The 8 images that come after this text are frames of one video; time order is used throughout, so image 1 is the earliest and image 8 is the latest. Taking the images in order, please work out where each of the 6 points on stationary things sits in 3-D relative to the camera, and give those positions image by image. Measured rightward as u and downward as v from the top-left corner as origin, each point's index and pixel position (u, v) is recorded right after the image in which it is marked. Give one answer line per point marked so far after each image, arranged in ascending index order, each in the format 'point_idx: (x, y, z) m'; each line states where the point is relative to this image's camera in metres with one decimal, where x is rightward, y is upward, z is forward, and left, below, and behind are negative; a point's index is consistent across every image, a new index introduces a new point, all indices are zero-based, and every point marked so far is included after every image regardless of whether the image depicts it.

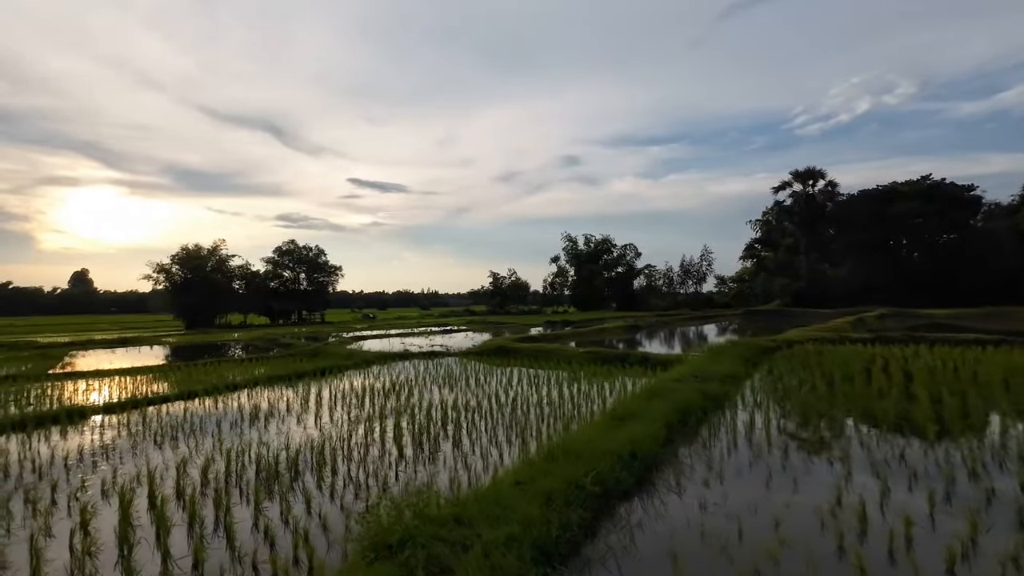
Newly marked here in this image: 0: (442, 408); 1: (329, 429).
0: (-1.5, -2.5, +10.3) m
1: (-3.4, -2.6, +9.0) m
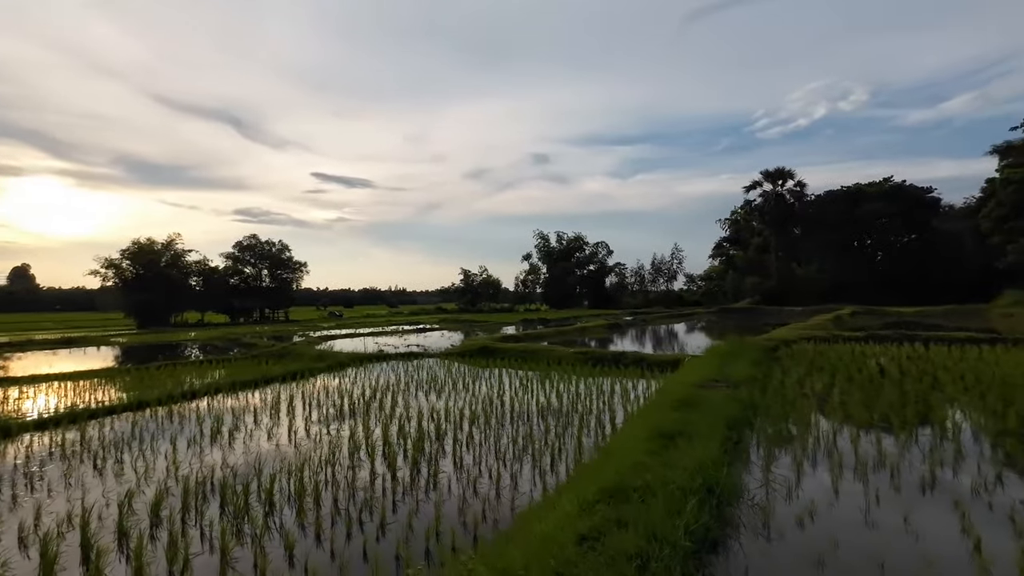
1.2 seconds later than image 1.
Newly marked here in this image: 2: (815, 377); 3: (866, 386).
0: (-1.5, -2.4, +9.2) m
1: (-3.3, -2.5, +7.8) m
2: (+5.7, -1.7, +9.1) m
3: (+6.0, -1.7, +8.3) m
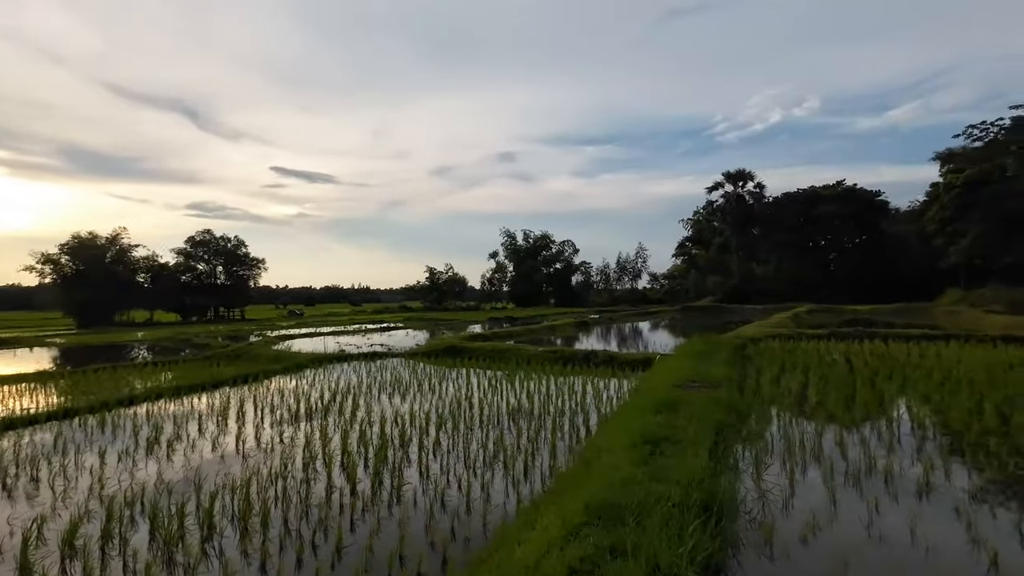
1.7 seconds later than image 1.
0: (-2.0, -2.4, +8.7) m
1: (-3.8, -2.5, +7.1) m
2: (+5.1, -1.7, +9.1) m
3: (+5.5, -1.7, +8.2) m
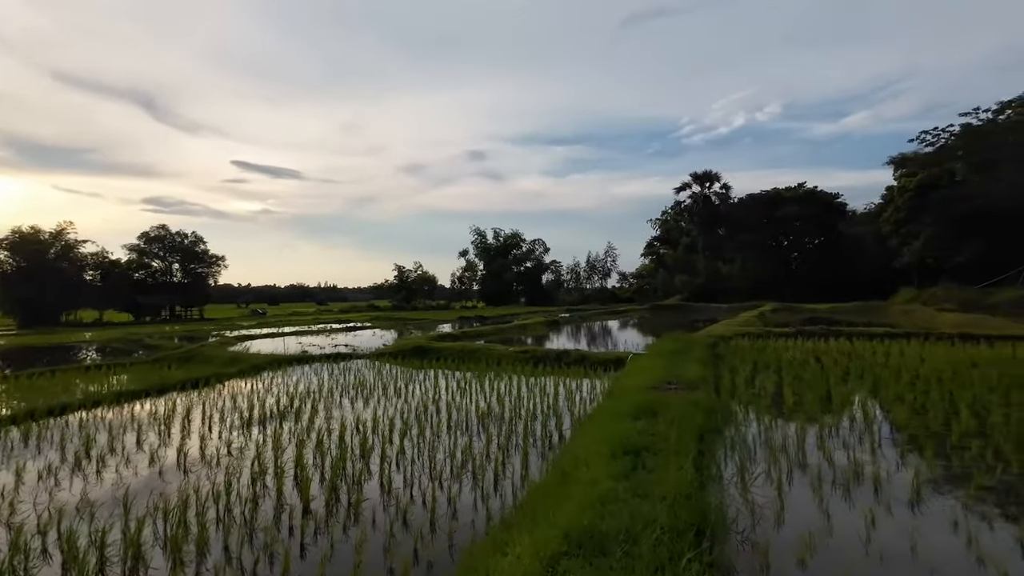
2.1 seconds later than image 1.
0: (-2.5, -2.3, +8.1) m
1: (-4.2, -2.4, +6.5) m
2: (+4.6, -1.6, +8.9) m
3: (+5.0, -1.6, +8.1) m
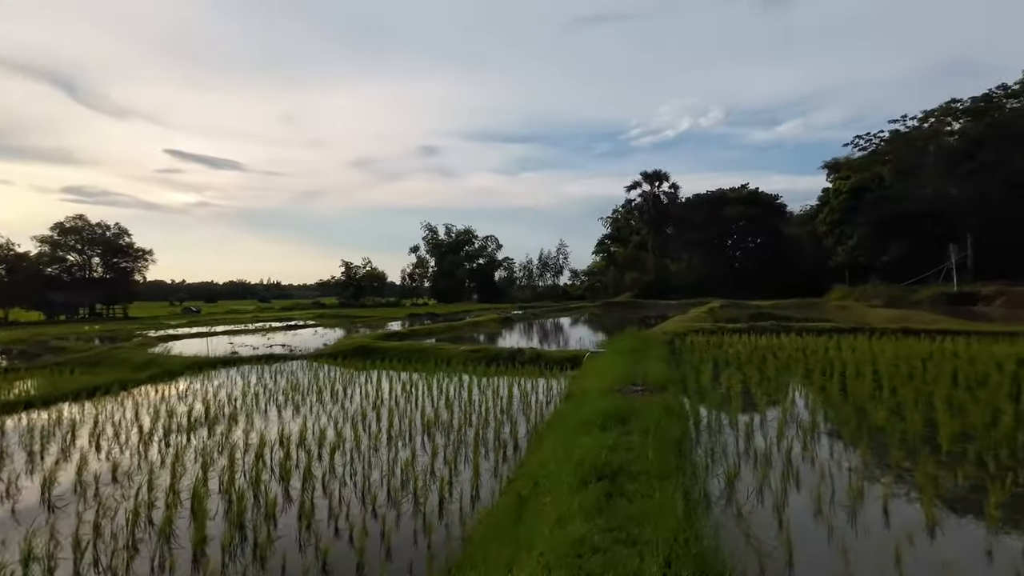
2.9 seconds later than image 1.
0: (-3.3, -2.2, +7.0) m
1: (-4.7, -2.3, +5.2) m
2: (+3.7, -1.5, +8.5) m
3: (+4.2, -1.5, +7.7) m
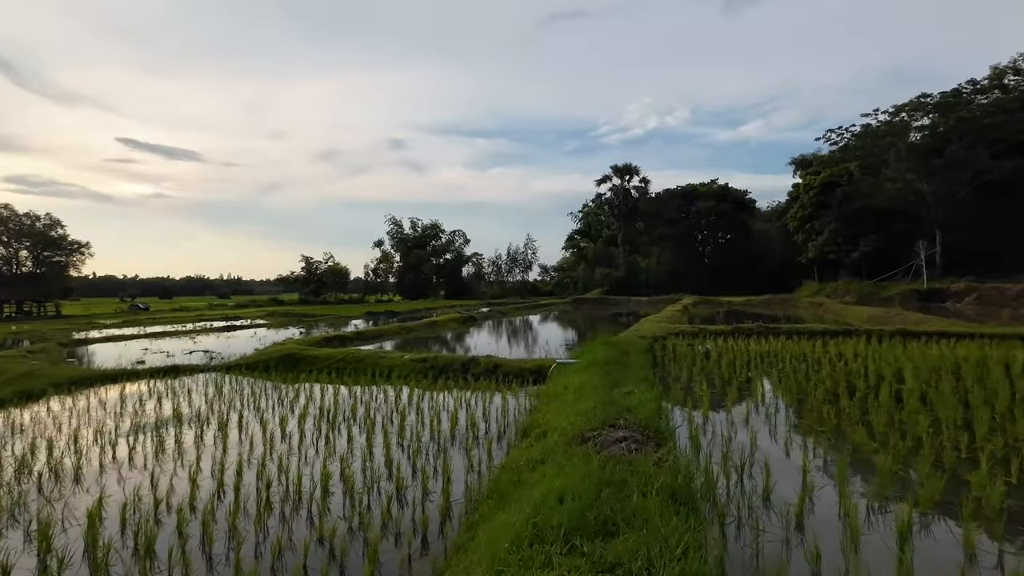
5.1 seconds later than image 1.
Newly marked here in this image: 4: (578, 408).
0: (-4.0, -2.2, +4.6) m
1: (-5.3, -2.3, +2.7) m
2: (+2.9, -1.5, +6.5) m
3: (+3.5, -1.5, +5.8) m
4: (+0.7, -1.4, +5.8) m
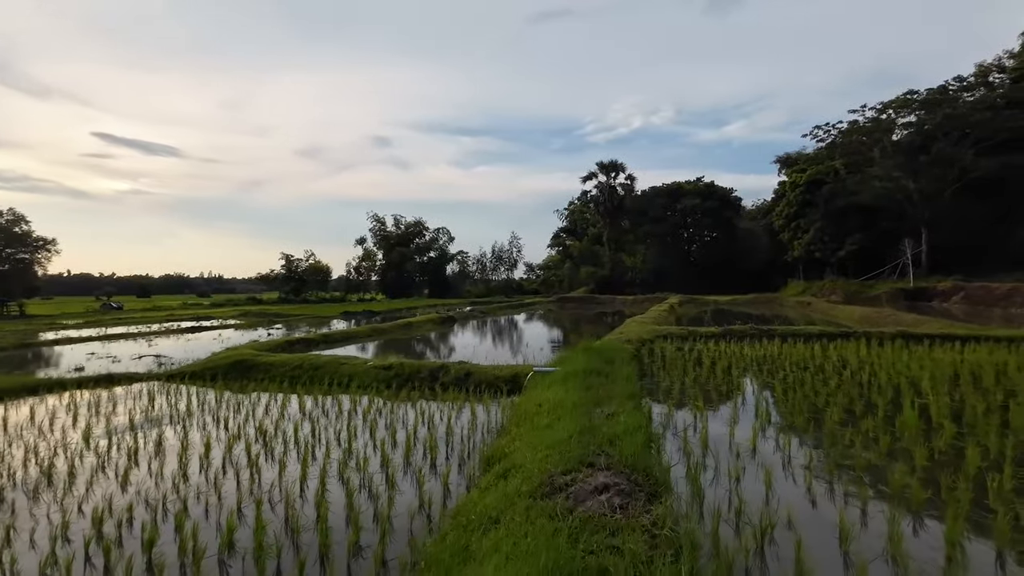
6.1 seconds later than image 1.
0: (-4.4, -2.2, +3.4) m
1: (-5.7, -2.4, +1.5) m
2: (+2.5, -1.5, +5.5) m
3: (+3.1, -1.5, +4.8) m
4: (+0.3, -1.4, +4.8) m
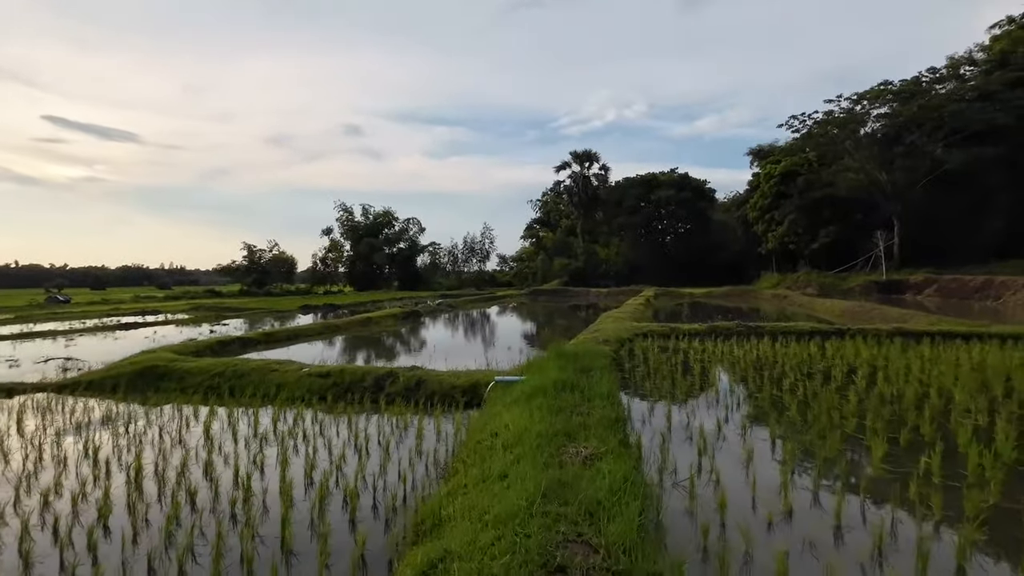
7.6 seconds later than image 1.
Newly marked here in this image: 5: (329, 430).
0: (-4.7, -2.2, +1.6) m
1: (-5.9, -2.4, -0.3) m
2: (+2.0, -1.5, +4.1) m
3: (+2.6, -1.5, +3.4) m
4: (-0.1, -1.4, +3.2) m
5: (-2.7, -2.1, +7.2) m
